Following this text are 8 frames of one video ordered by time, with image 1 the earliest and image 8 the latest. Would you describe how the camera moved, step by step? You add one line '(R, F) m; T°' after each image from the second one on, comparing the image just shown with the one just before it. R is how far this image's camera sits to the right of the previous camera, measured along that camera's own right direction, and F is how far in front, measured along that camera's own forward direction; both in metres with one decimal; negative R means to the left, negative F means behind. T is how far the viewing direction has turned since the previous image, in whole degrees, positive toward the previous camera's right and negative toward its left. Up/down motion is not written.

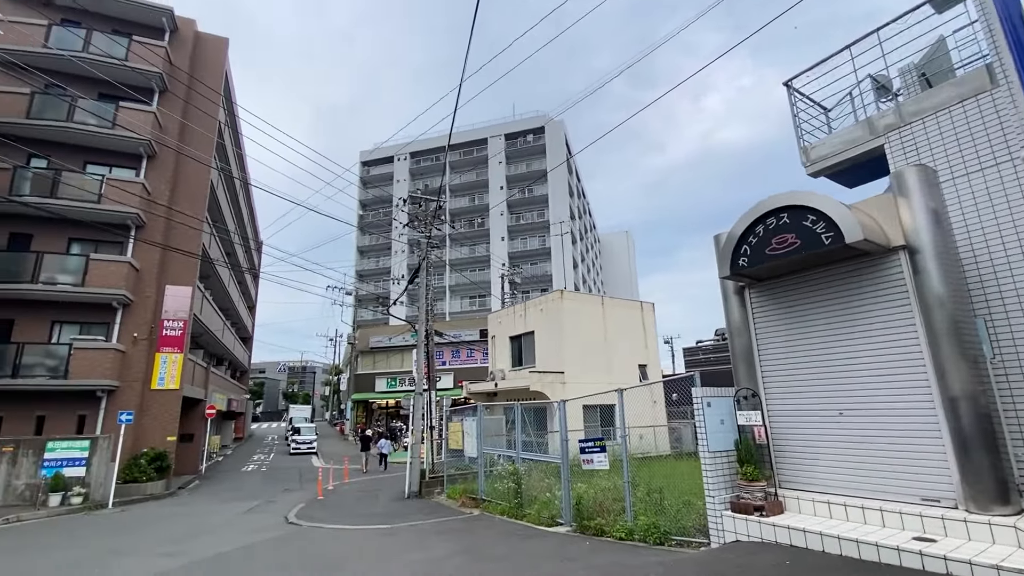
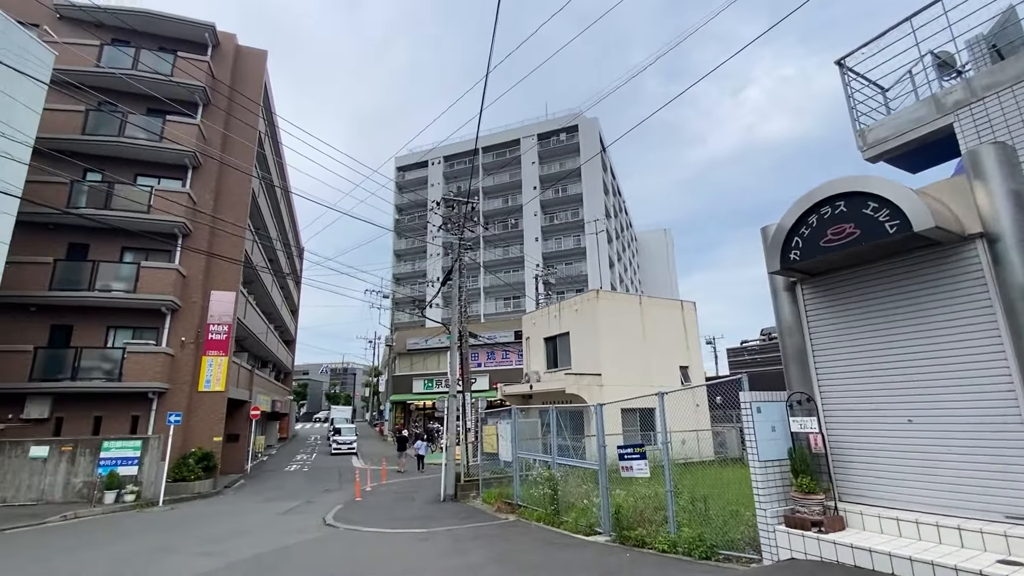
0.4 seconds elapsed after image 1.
(0.0, +0.3) m; -4°
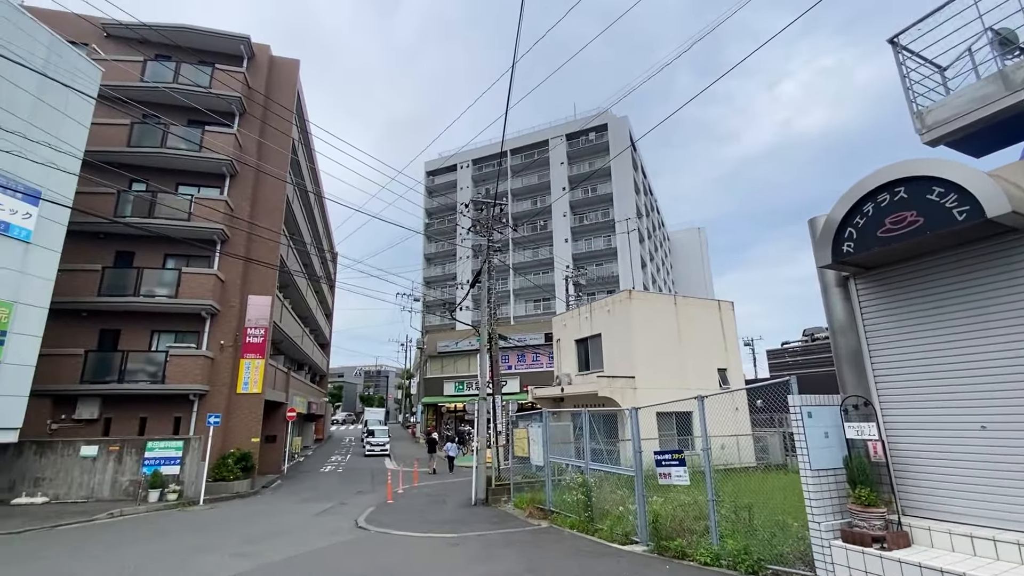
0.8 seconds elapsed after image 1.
(0.0, +0.2) m; -4°
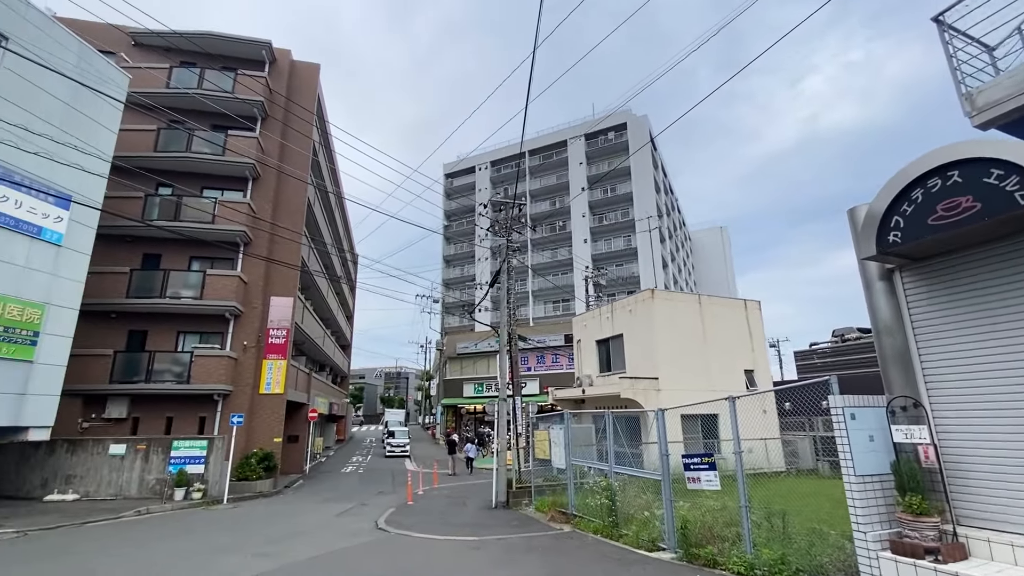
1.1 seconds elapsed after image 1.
(0.0, +0.2) m; -2°
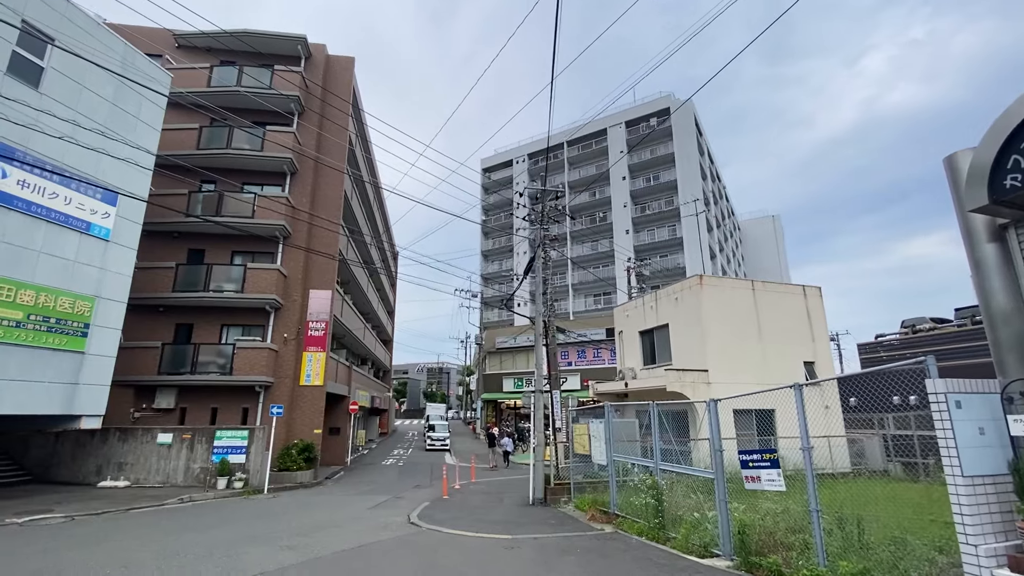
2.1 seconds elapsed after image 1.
(+0.1, +0.6) m; -5°
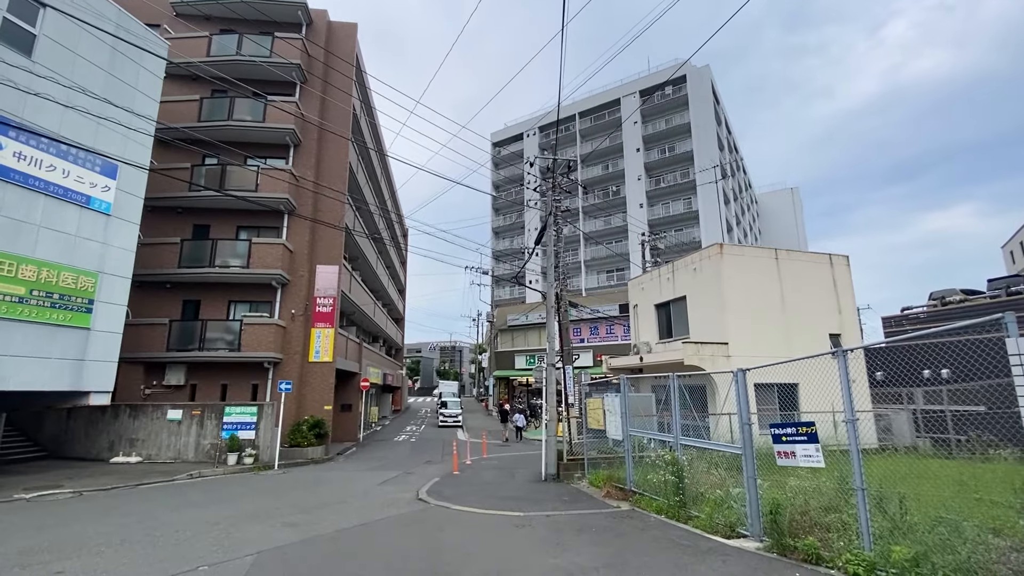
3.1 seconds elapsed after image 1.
(0.0, +0.5) m; -1°
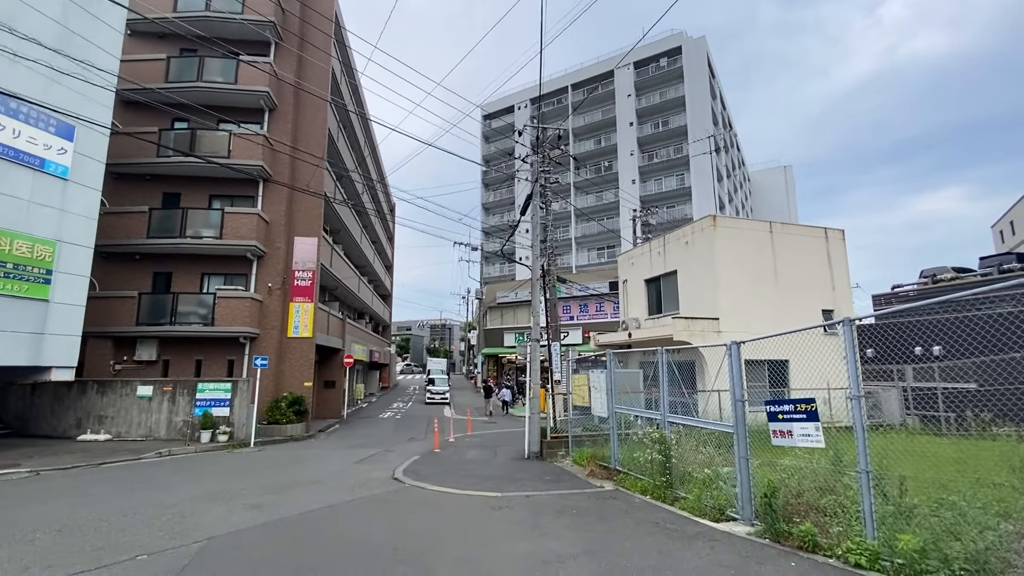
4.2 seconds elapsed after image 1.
(+0.2, +0.6) m; +1°
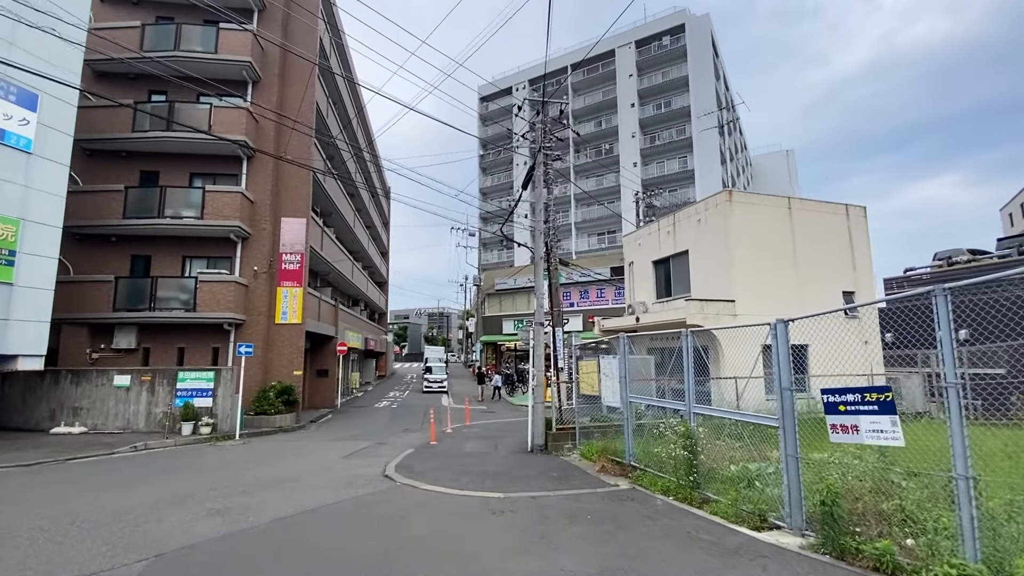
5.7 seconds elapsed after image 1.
(-0.1, +0.9) m; 0°
